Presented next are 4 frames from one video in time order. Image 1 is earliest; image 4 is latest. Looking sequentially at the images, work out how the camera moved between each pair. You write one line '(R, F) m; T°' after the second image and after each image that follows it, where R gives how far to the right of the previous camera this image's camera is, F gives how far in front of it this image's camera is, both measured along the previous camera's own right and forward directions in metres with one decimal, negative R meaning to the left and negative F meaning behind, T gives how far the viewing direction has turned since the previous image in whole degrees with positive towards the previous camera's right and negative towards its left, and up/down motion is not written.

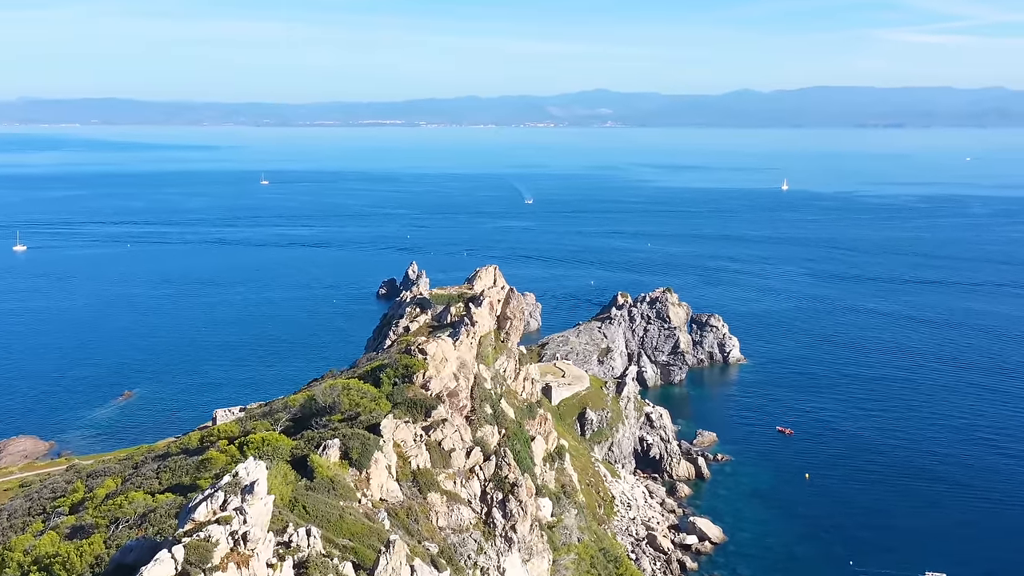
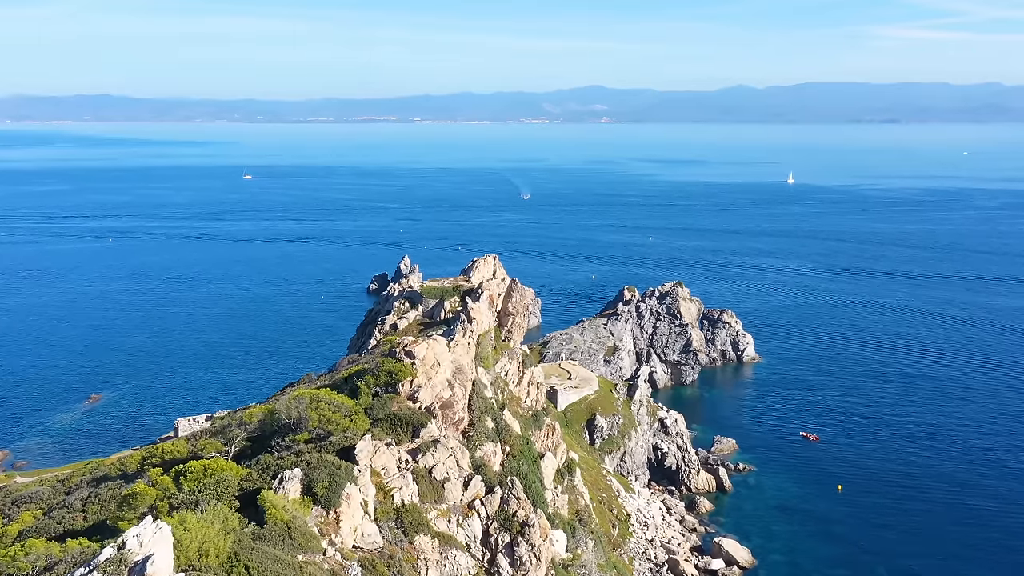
(-0.4, +6.8) m; 0°
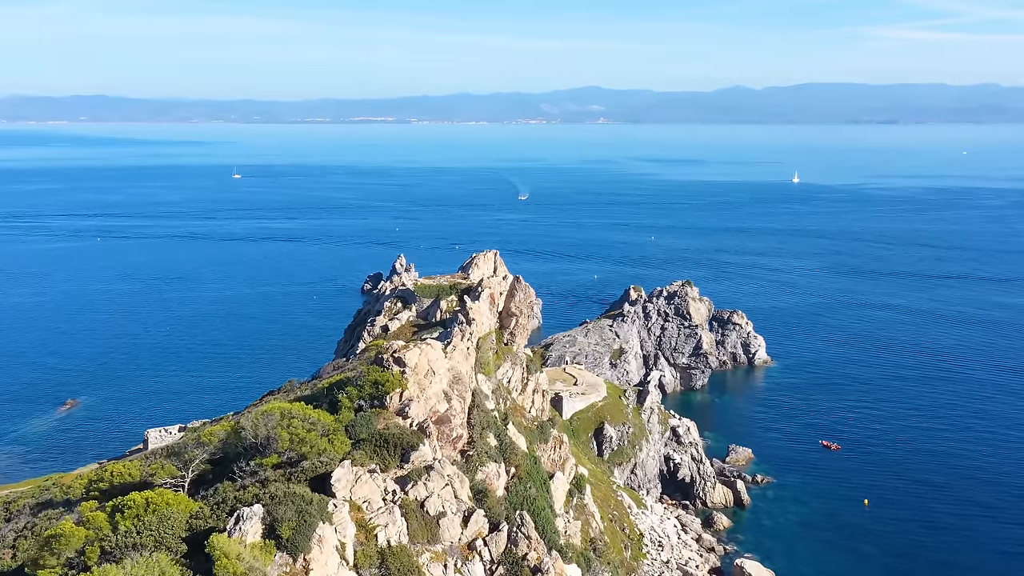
(-0.3, +4.5) m; 0°
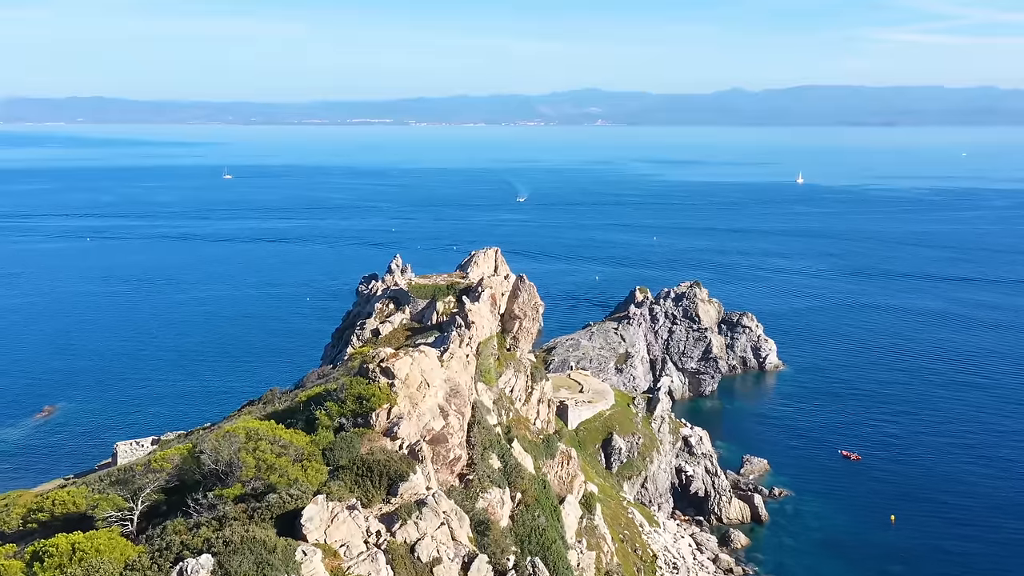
(-0.3, +3.8) m; 0°
